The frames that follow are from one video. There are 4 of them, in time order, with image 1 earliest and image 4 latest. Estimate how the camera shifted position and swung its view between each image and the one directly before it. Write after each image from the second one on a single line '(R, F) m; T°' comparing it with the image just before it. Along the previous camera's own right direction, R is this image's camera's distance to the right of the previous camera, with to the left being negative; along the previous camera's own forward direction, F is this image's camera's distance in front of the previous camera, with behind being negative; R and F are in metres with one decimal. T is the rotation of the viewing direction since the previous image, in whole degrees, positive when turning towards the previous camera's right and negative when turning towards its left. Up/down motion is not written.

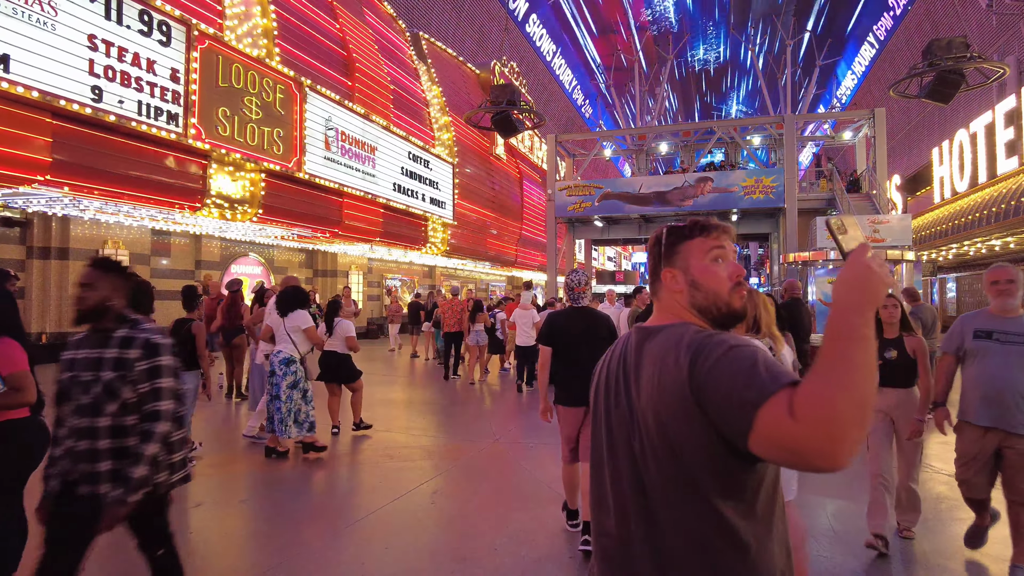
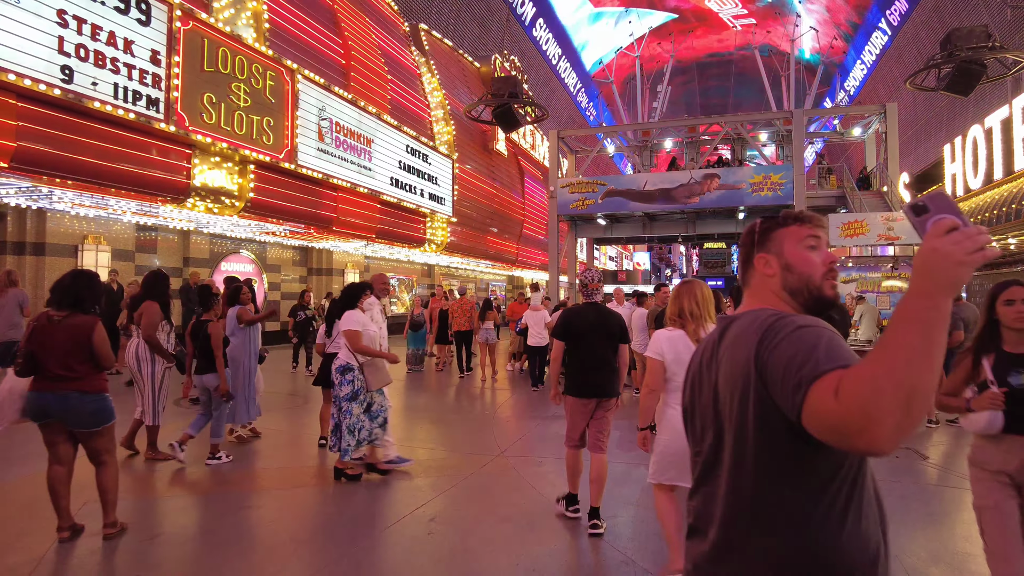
(-0.1, +0.6) m; 0°
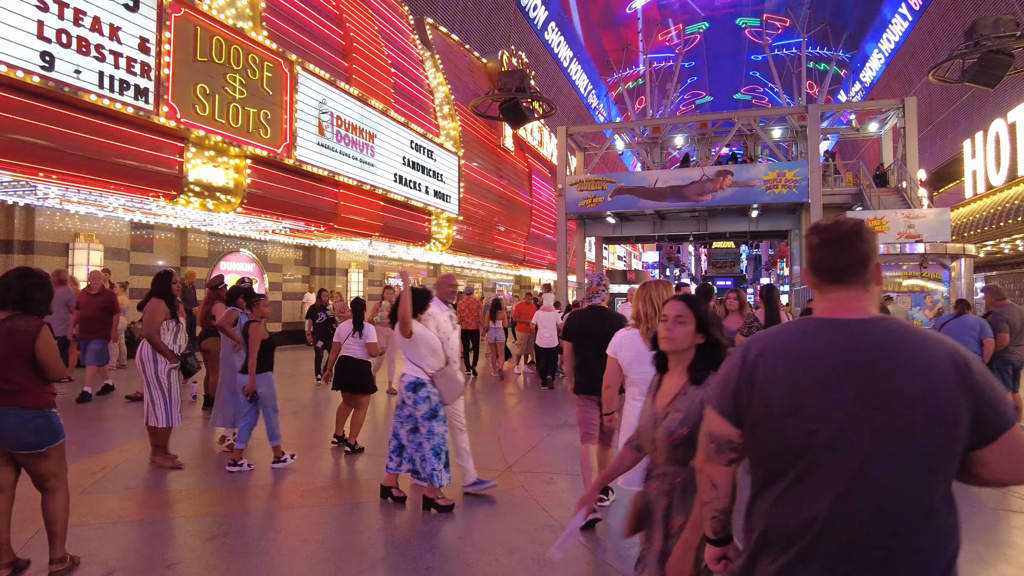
(0.0, +0.5) m; -1°
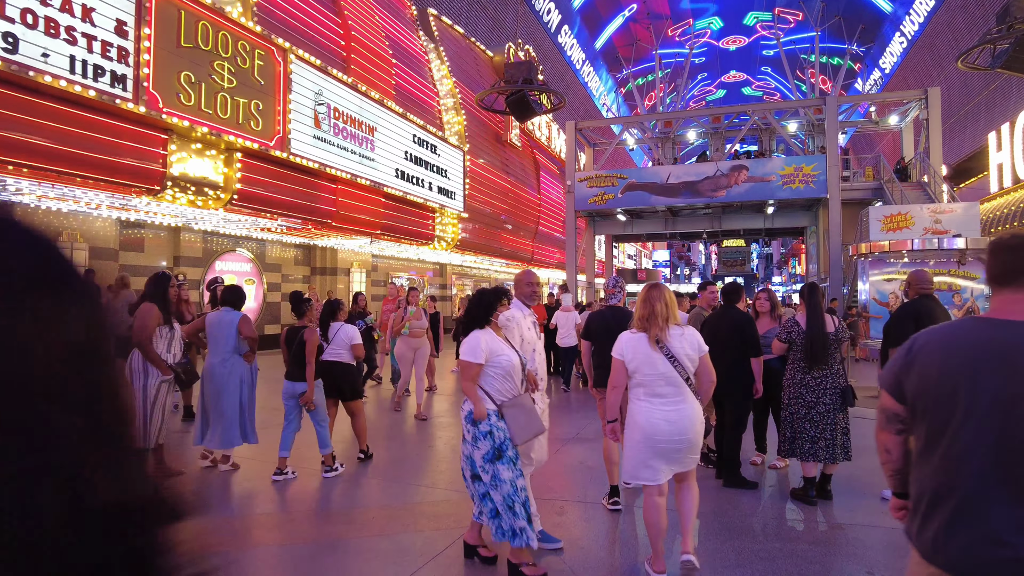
(0.0, +0.6) m; -1°
